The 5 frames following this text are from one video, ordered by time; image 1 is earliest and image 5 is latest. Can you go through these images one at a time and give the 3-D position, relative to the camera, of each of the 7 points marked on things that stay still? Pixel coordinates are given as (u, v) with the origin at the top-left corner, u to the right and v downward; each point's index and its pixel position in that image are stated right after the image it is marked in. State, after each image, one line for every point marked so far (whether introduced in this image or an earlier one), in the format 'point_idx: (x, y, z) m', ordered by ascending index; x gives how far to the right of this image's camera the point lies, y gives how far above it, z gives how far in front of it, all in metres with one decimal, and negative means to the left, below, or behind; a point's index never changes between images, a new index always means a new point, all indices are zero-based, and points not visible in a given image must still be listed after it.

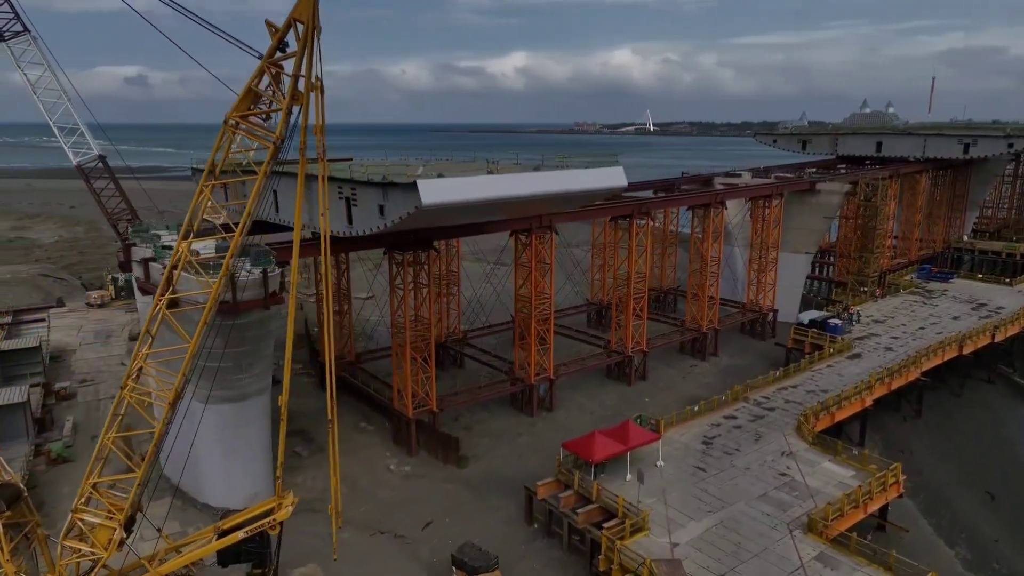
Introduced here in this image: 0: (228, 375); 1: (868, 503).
0: (-8.5, -2.6, +19.7) m
1: (+10.3, -6.2, +19.0) m
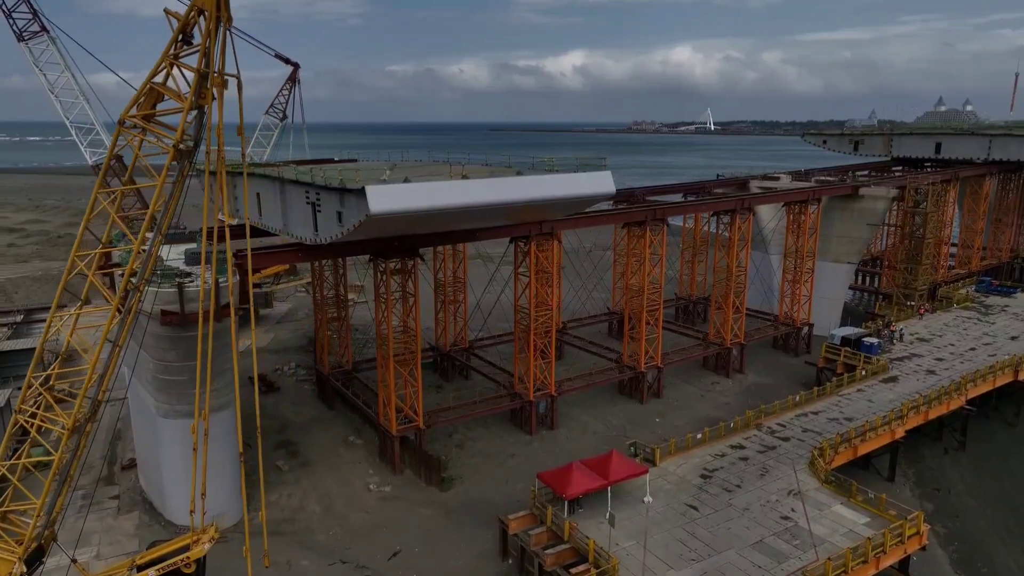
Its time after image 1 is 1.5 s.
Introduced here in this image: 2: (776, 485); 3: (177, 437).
0: (-9.3, -2.9, +18.8) m
1: (+9.3, -6.8, +16.6) m
2: (+8.0, -6.0, +19.9) m
3: (-9.8, -4.4, +19.4) m
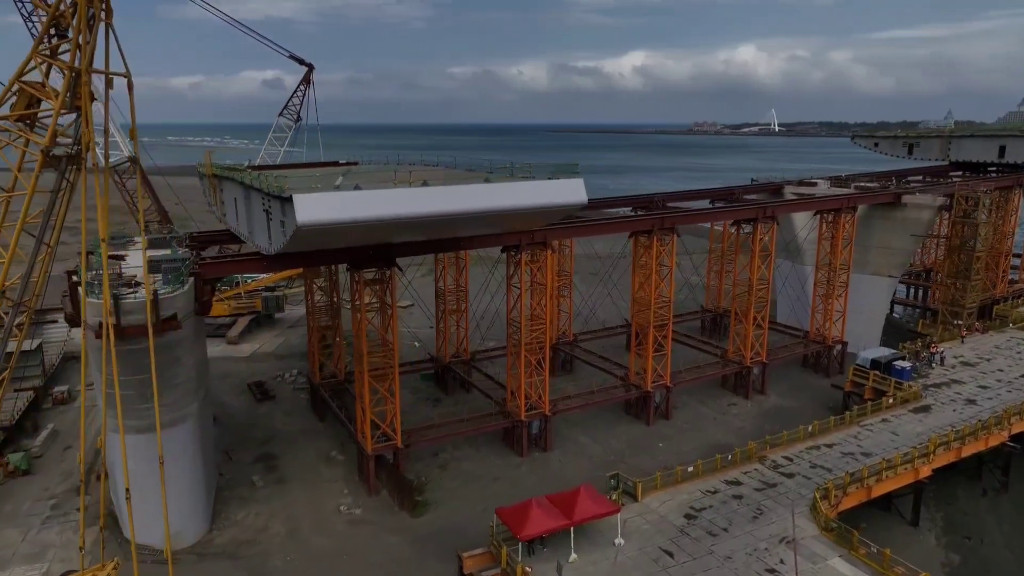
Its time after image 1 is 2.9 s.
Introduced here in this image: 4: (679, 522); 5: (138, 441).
0: (-10.4, -3.2, +18.0) m
1: (+7.9, -7.4, +14.3) m
2: (+6.9, -6.6, +17.8) m
3: (-10.8, -4.7, +18.6) m
4: (+4.6, -6.4, +18.2) m
5: (-10.5, -4.3, +18.5) m
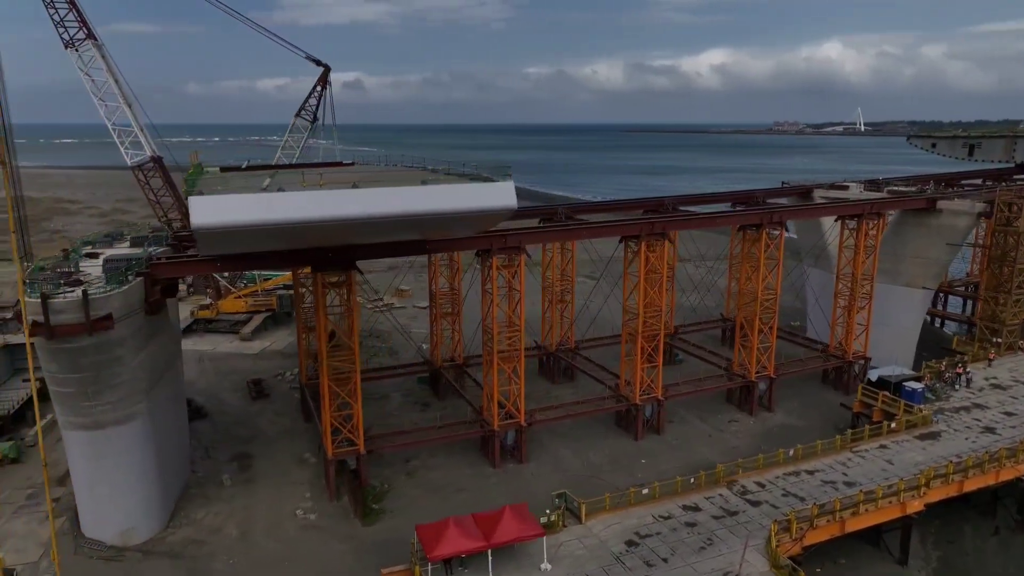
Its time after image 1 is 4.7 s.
0: (-12.1, -3.2, +18.3) m
1: (+5.7, -7.8, +12.9) m
2: (+5.0, -6.9, +16.4) m
3: (-12.5, -4.7, +19.0) m
4: (+2.8, -6.7, +17.1) m
5: (-12.3, -4.3, +18.8) m
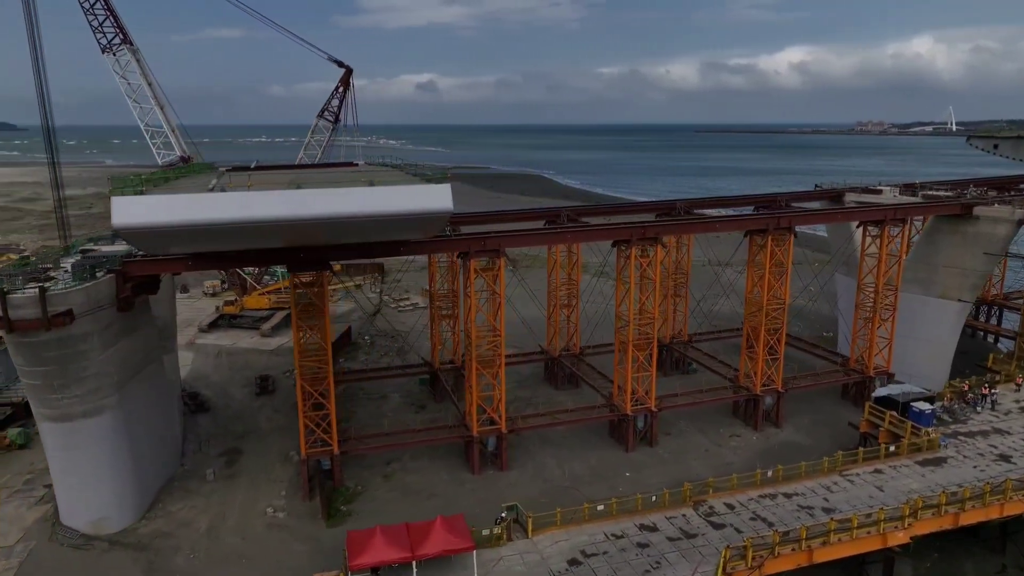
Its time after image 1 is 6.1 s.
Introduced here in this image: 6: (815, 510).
0: (-13.4, -3.1, +19.0) m
1: (+3.7, -8.0, +12.0) m
2: (+3.3, -7.1, +15.5) m
3: (-13.8, -4.6, +19.7) m
4: (+1.2, -6.9, +16.4) m
5: (-13.6, -4.2, +19.5) m
6: (+8.8, -6.4, +19.0) m
